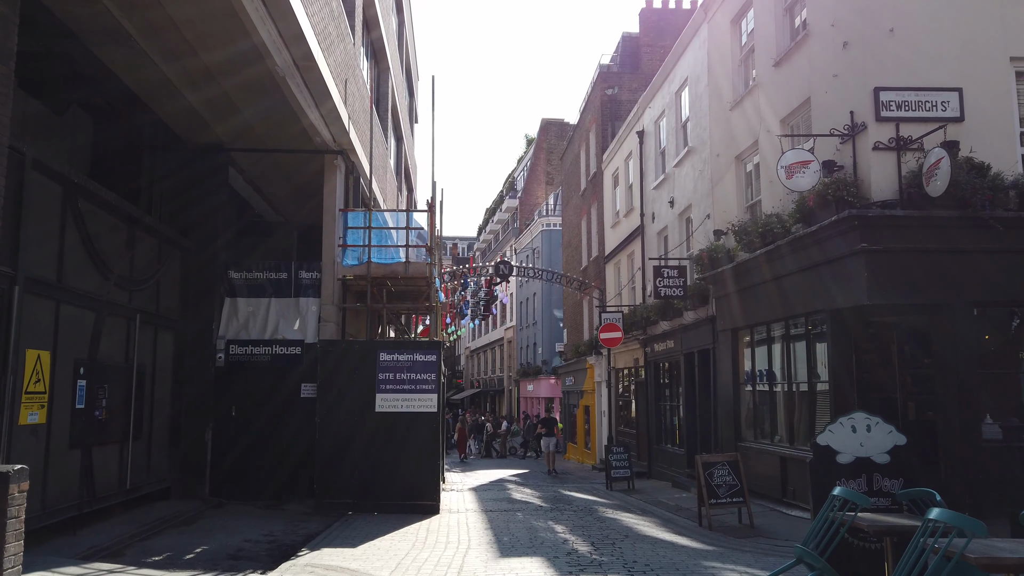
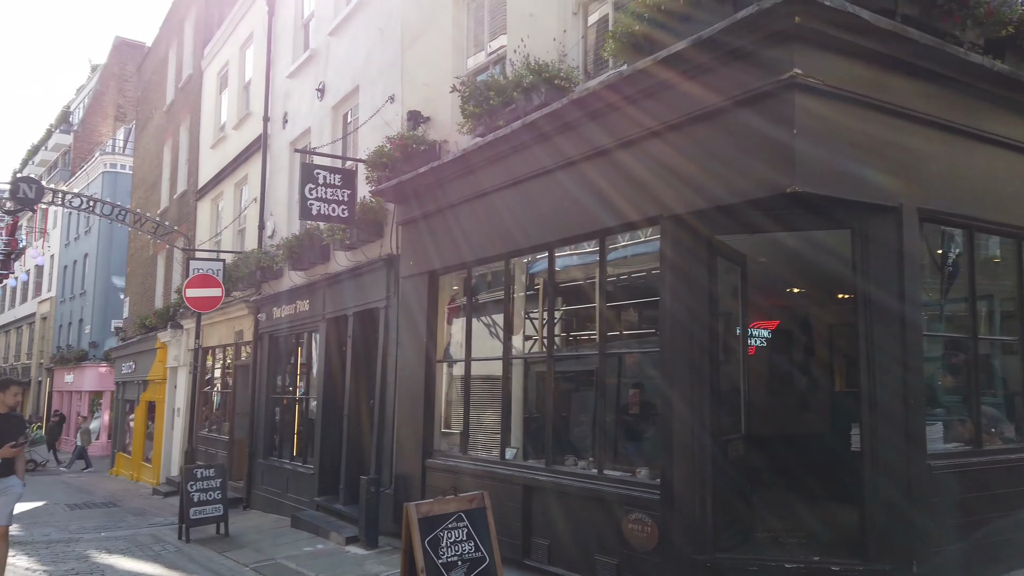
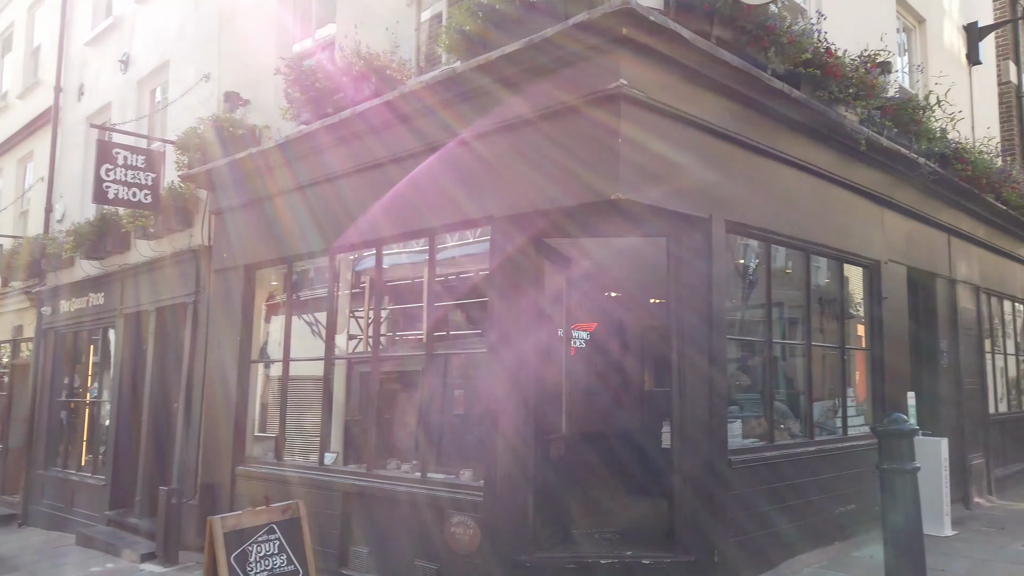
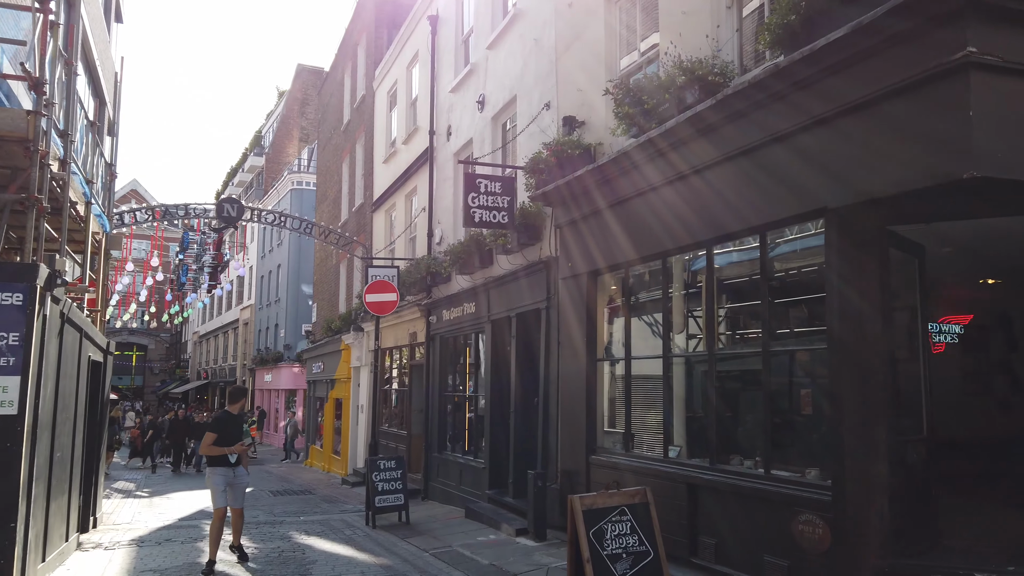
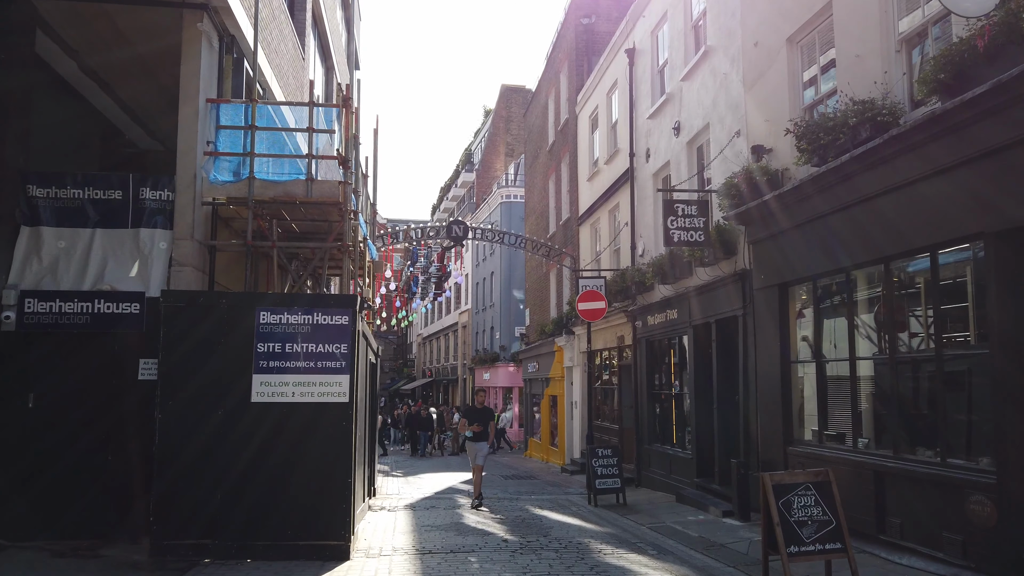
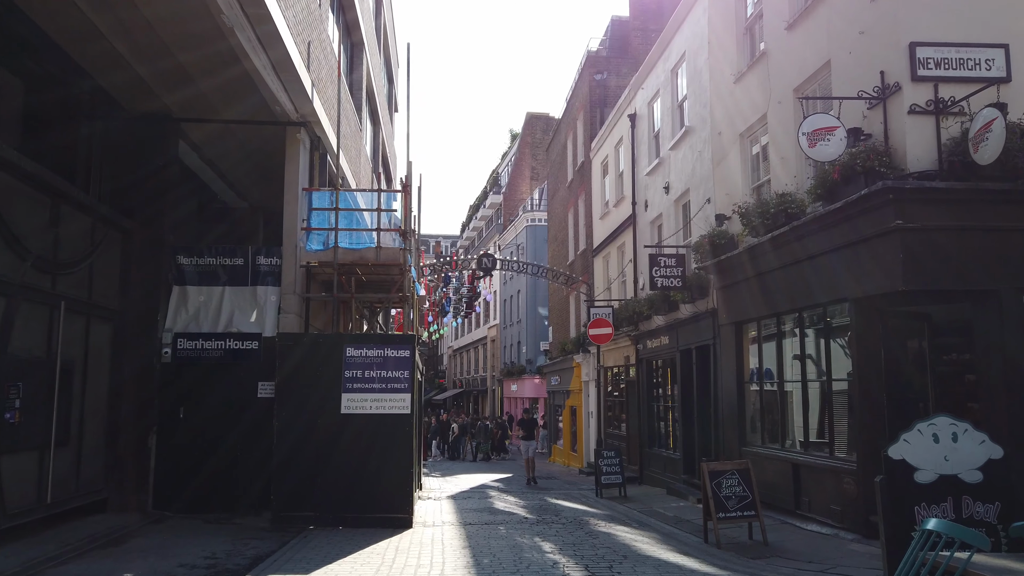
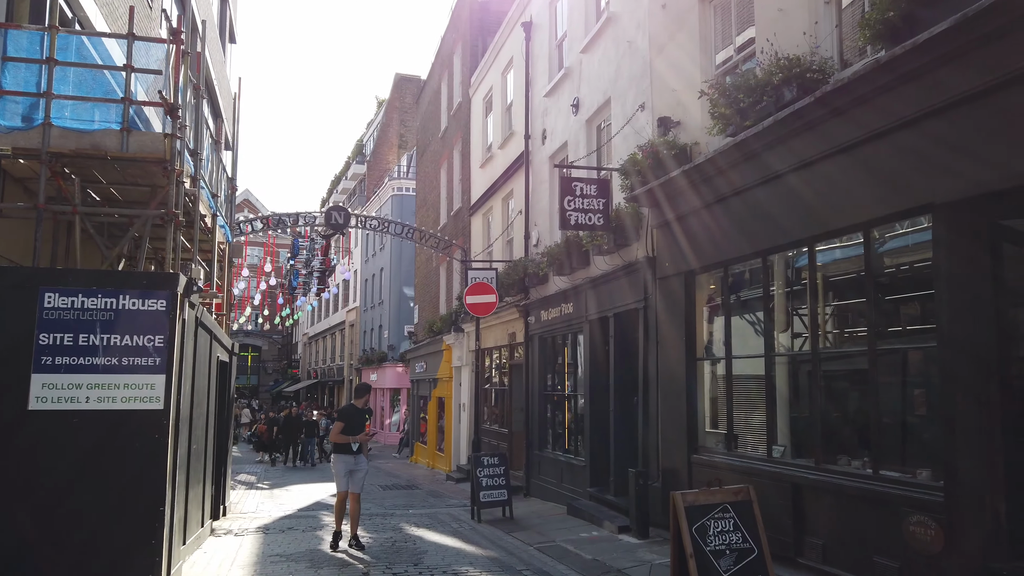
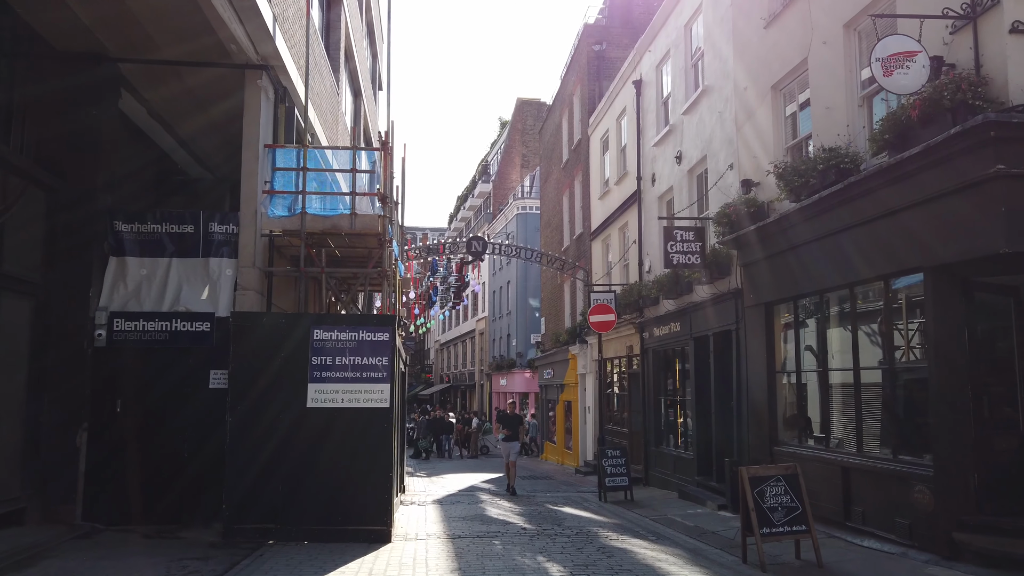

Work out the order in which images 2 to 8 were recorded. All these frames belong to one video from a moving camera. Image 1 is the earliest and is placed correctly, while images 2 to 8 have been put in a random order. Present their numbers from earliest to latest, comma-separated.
6, 8, 5, 7, 4, 2, 3
